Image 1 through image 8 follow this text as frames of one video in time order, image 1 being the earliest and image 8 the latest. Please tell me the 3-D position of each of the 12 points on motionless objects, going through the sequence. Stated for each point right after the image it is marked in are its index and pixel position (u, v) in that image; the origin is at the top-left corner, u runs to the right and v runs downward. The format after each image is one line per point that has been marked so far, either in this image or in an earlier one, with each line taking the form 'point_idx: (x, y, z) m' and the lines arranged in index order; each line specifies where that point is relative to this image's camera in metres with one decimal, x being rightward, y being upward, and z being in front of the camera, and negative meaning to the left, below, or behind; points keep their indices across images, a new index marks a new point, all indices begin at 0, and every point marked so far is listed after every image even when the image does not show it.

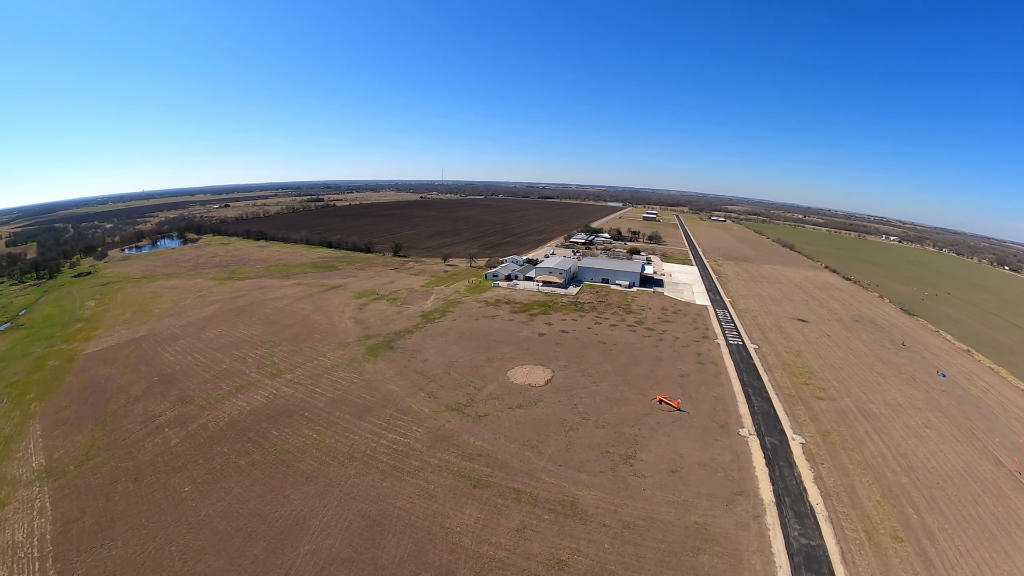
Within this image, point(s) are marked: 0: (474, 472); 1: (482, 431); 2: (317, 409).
0: (-1.7, -7.5, +15.2) m
1: (-1.4, -6.6, +17.5) m
2: (-11.3, -6.2, +20.3) m
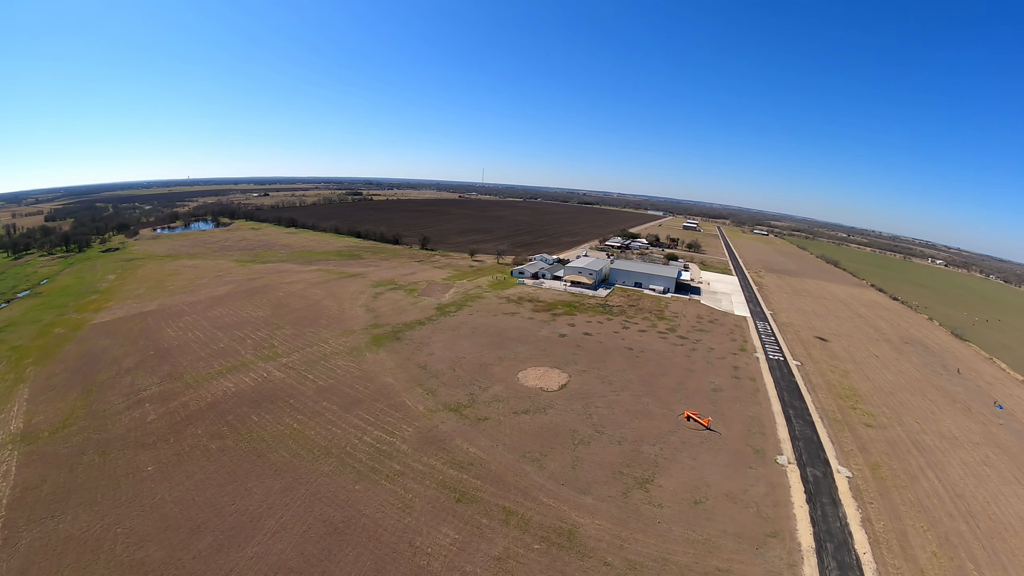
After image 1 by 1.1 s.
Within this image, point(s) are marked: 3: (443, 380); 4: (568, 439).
0: (-1.9, -6.9, +13.3) m
1: (-1.3, -6.1, +15.6) m
2: (-10.9, -5.2, +19.2) m
3: (-3.6, -4.7, +19.4) m
4: (+2.3, -6.5, +15.9) m
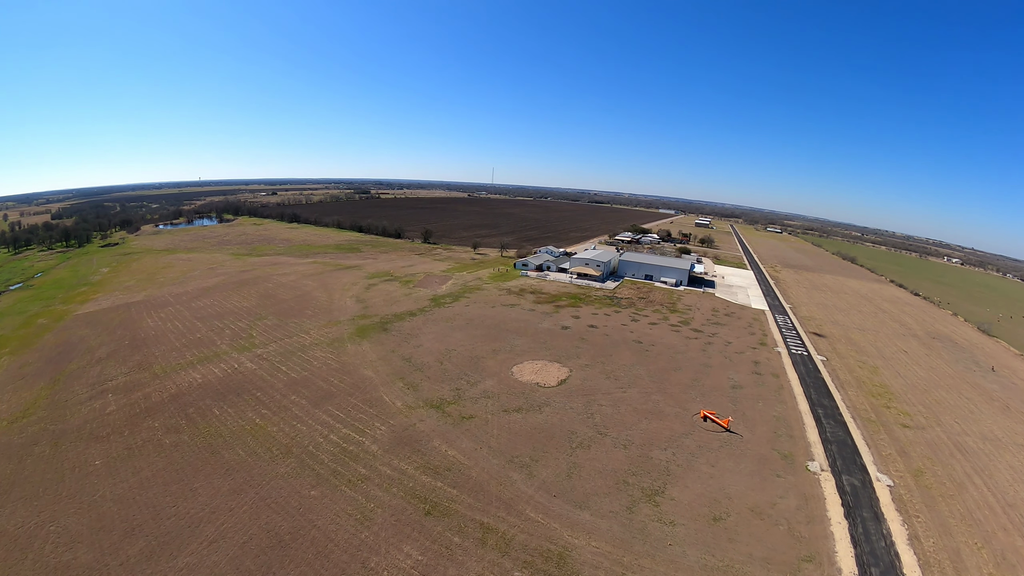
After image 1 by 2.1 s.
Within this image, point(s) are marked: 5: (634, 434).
0: (-2.4, -6.1, +11.3) m
1: (-1.8, -5.3, +13.6) m
2: (-11.3, -4.4, +17.5) m
3: (-4.0, -3.9, +17.5) m
4: (+1.9, -5.7, +13.8) m
5: (+4.9, -6.0, +15.3) m
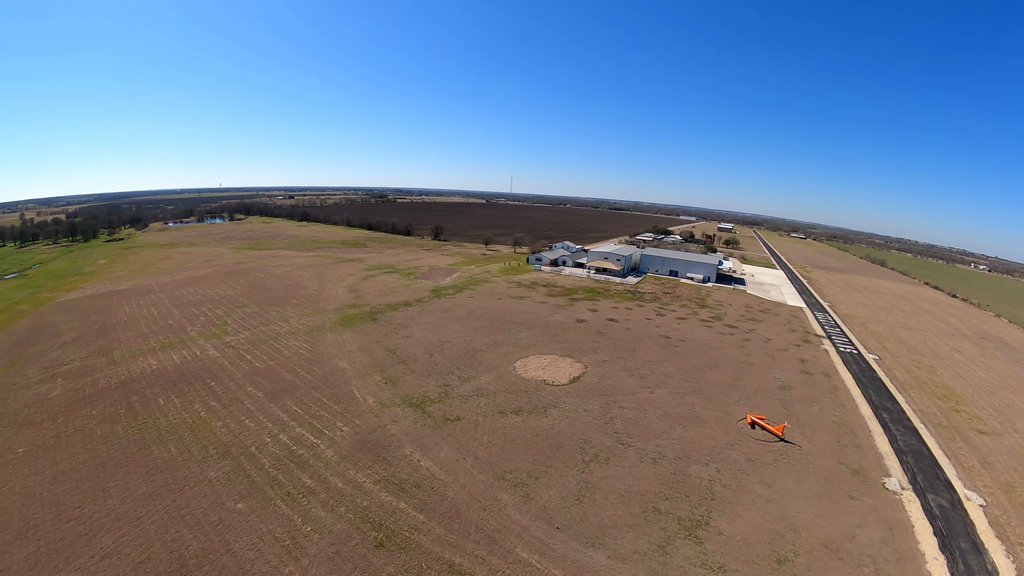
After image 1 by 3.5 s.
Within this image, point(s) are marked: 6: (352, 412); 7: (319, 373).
0: (-2.7, -5.1, +8.4) m
1: (-1.9, -4.4, +10.7) m
2: (-11.2, -3.6, +15.1) m
3: (-3.9, -3.1, +14.7) m
4: (+1.8, -4.7, +10.7) m
5: (+4.9, -5.0, +12.0) m
6: (-5.2, -4.0, +12.1) m
7: (-7.5, -3.3, +14.5) m
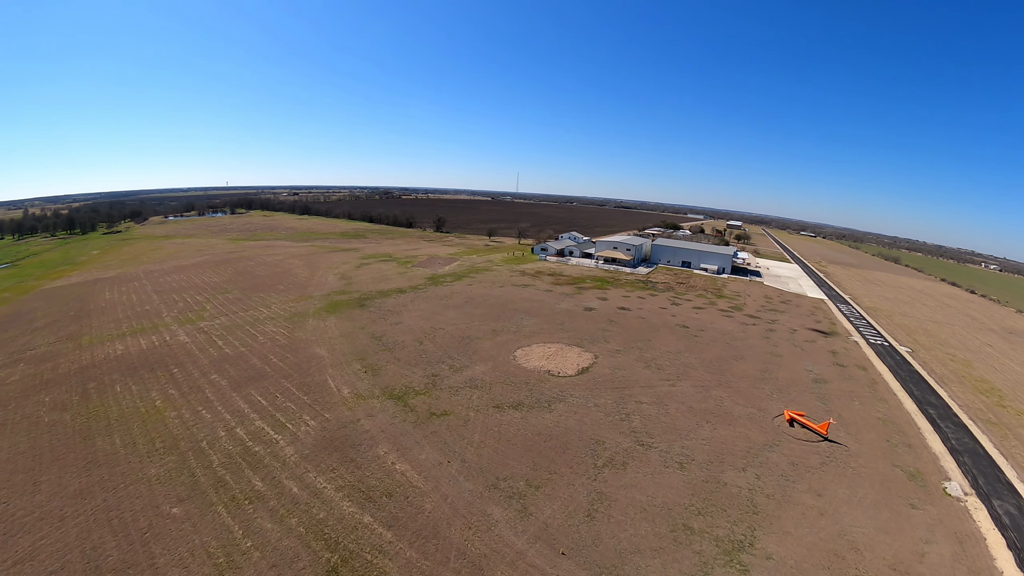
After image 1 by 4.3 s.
0: (-2.8, -4.4, +6.7) m
1: (-2.0, -3.6, +8.9) m
2: (-11.2, -2.8, +13.4) m
3: (-3.9, -2.3, +12.9) m
4: (+1.7, -4.0, +8.8) m
5: (+4.8, -4.2, +10.1) m
6: (-5.3, -3.2, +10.4) m
7: (-7.5, -2.5, +12.8) m
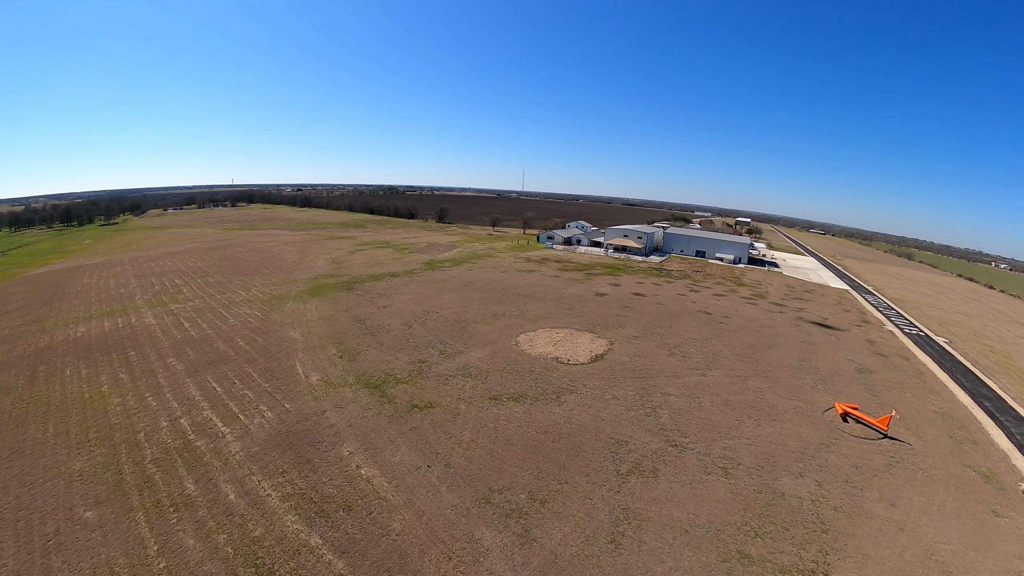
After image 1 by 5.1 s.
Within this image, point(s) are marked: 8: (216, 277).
0: (-2.9, -3.7, +4.9) m
1: (-2.0, -2.9, +7.1) m
2: (-11.1, -2.1, +11.8) m
3: (-3.9, -1.5, +11.2) m
4: (+1.7, -3.2, +7.0) m
5: (+4.8, -3.5, +8.2) m
6: (-5.2, -2.5, +8.7) m
7: (-7.5, -1.8, +11.2) m
8: (-15.2, +0.5, +19.3) m
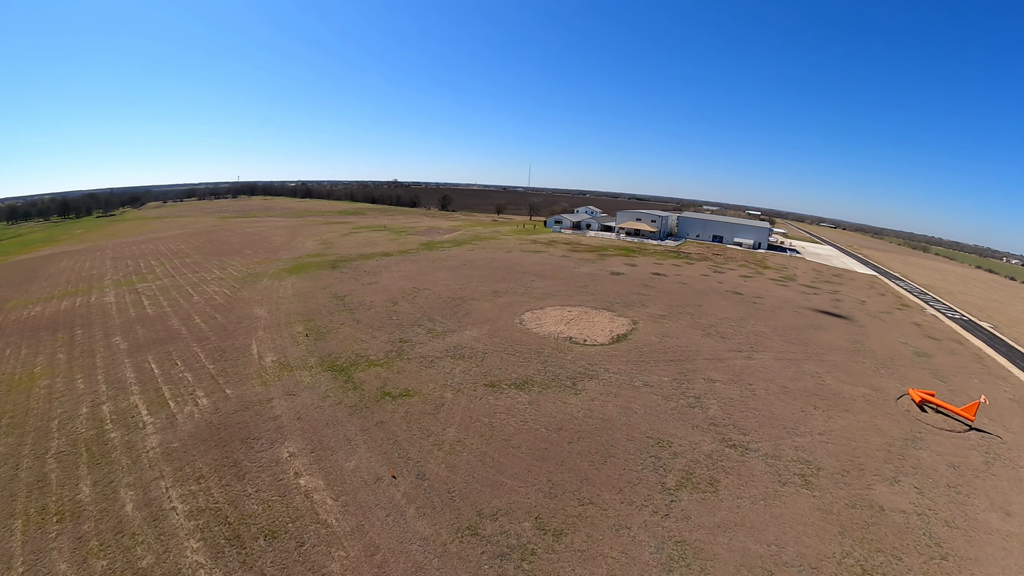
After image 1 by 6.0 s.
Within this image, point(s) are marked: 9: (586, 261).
0: (-2.9, -3.0, +3.1) m
1: (-2.0, -2.1, +5.3) m
2: (-11.0, -1.3, +10.2) m
3: (-3.8, -0.7, +9.4) m
4: (+1.7, -2.4, +5.1) m
5: (+4.9, -2.6, +6.3) m
6: (-5.2, -1.7, +6.9) m
7: (-7.4, -1.0, +9.4) m
8: (-15.0, +1.3, +17.7) m
9: (+3.8, +1.3, +19.2) m
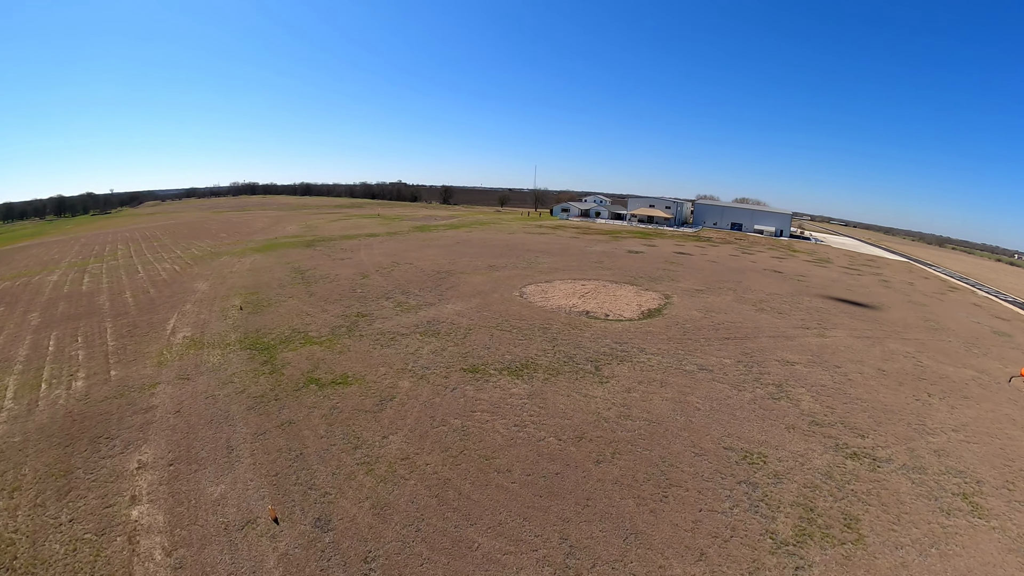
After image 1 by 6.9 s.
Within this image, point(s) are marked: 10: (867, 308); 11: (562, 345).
0: (-3.0, -2.3, +1.1) m
1: (-2.1, -1.4, +3.3) m
2: (-11.0, -0.8, +8.3) m
3: (-3.8, -0.1, +7.4) m
4: (+1.6, -1.7, +3.0) m
5: (+4.8, -1.9, +4.1) m
6: (-5.3, -1.1, +5.0) m
7: (-7.4, -0.4, +7.5) m
8: (-14.9, +1.8, +15.9) m
9: (+3.9, +2.1, +17.1) m
10: (+10.1, -0.6, +10.6) m
11: (+0.7, -0.9, +5.6) m
